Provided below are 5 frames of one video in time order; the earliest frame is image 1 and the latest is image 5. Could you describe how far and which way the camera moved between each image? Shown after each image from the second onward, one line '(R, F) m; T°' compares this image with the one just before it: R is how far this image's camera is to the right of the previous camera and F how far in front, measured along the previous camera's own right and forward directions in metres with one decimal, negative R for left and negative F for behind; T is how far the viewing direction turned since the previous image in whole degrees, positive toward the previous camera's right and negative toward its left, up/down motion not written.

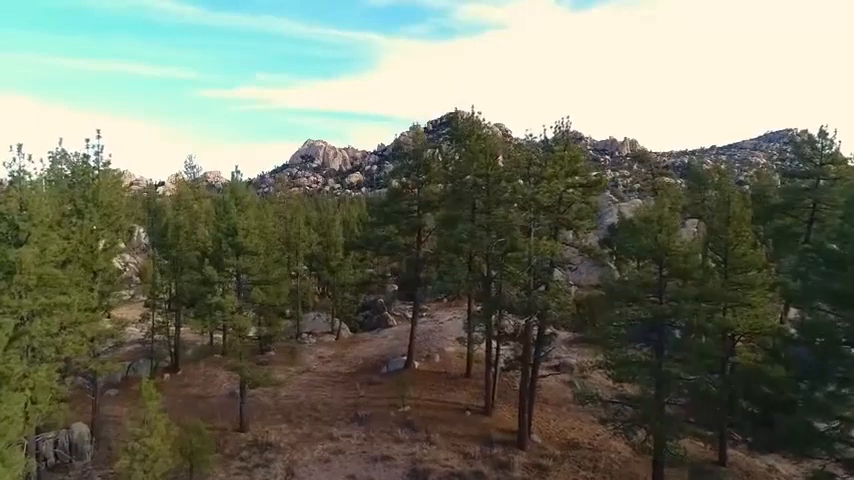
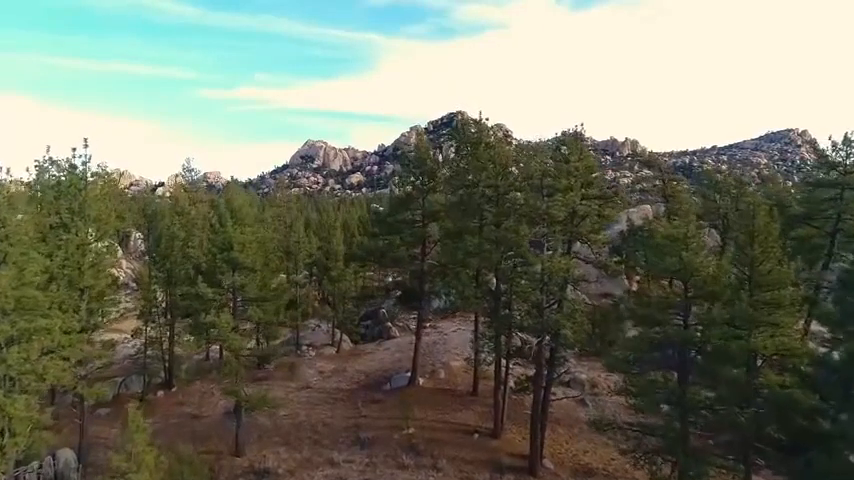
(-0.2, +1.4) m; 0°
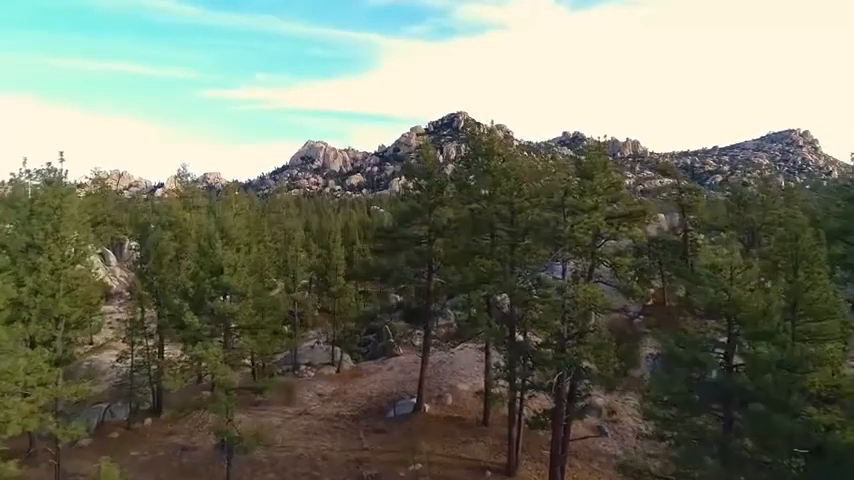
(-0.3, +2.1) m; 0°
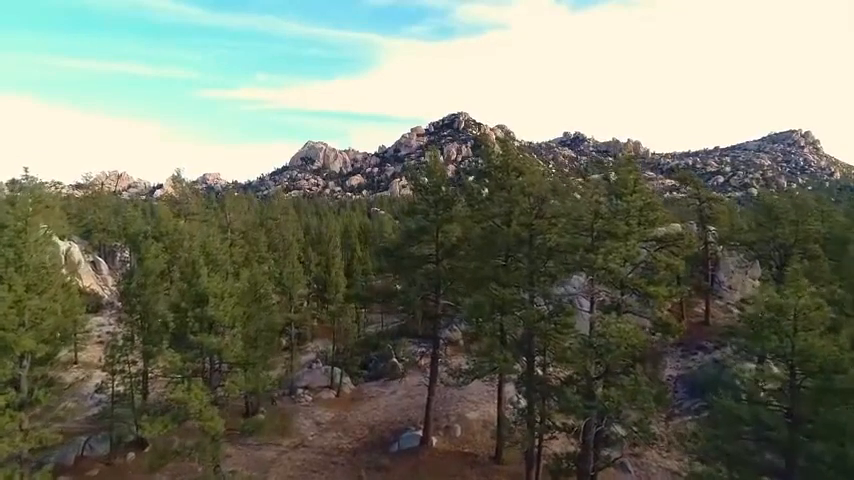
(-0.3, +2.4) m; 0°
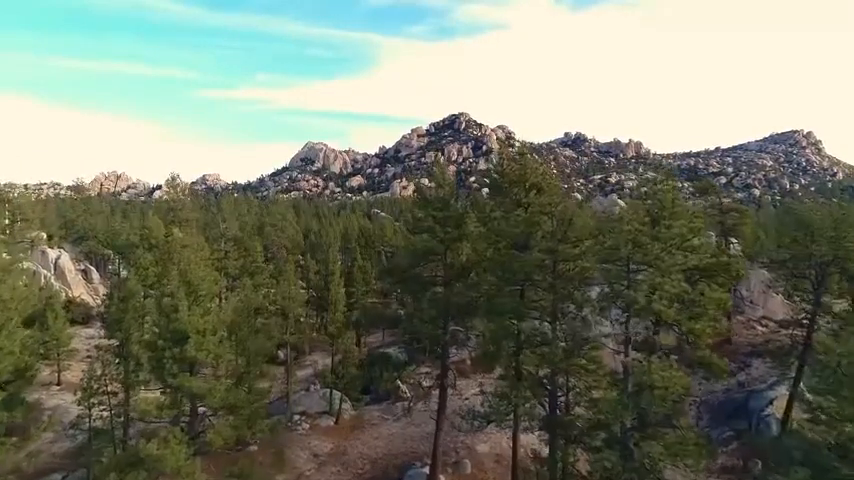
(-0.3, +2.3) m; 0°
